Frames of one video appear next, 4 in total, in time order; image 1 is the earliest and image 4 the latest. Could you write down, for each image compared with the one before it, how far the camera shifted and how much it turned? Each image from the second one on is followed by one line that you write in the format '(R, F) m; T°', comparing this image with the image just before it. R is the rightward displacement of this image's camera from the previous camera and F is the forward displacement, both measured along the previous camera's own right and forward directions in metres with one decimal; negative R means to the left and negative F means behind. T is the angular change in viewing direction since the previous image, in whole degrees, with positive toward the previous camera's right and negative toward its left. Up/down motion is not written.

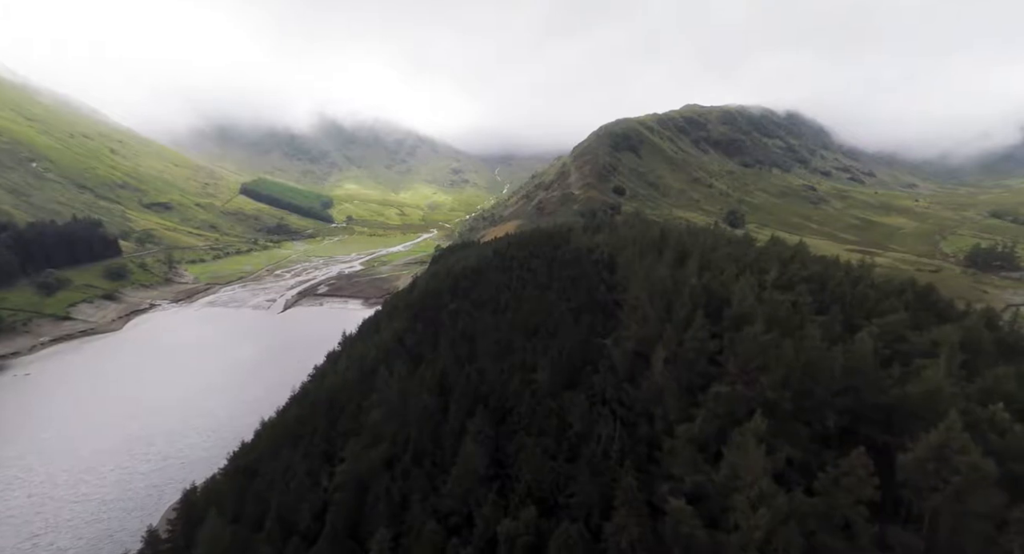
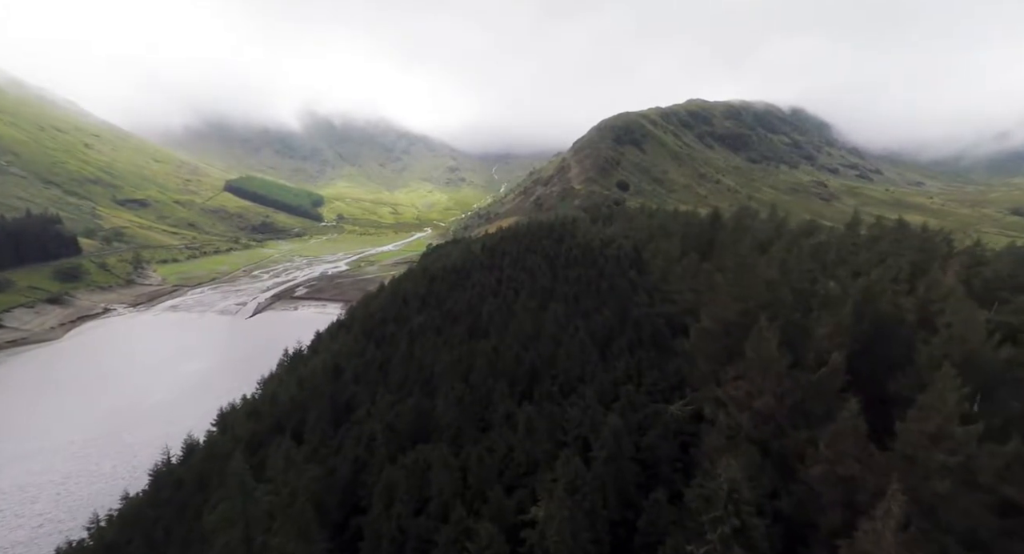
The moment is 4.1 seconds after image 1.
(+1.1, +21.4) m; 0°
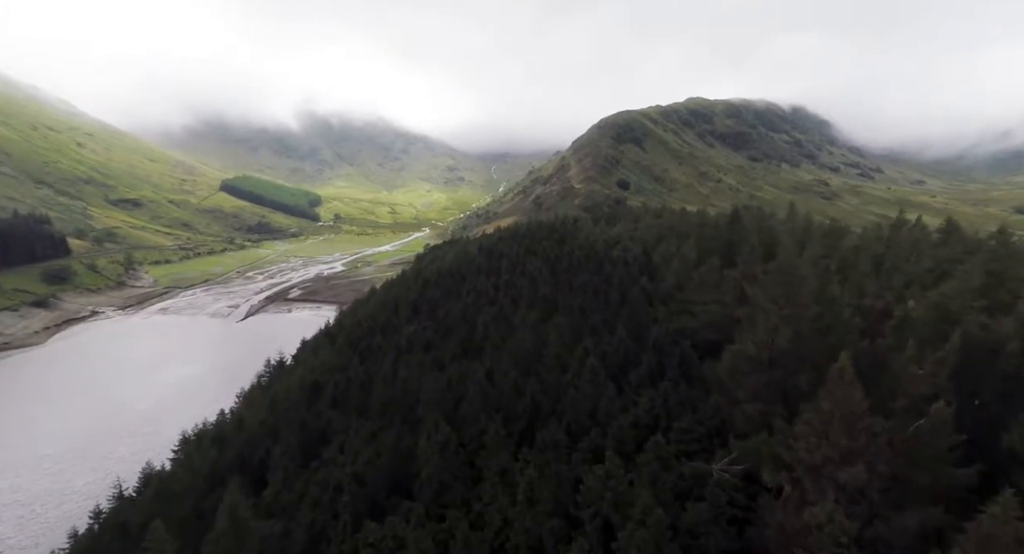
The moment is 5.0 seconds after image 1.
(+0.1, +4.9) m; 0°
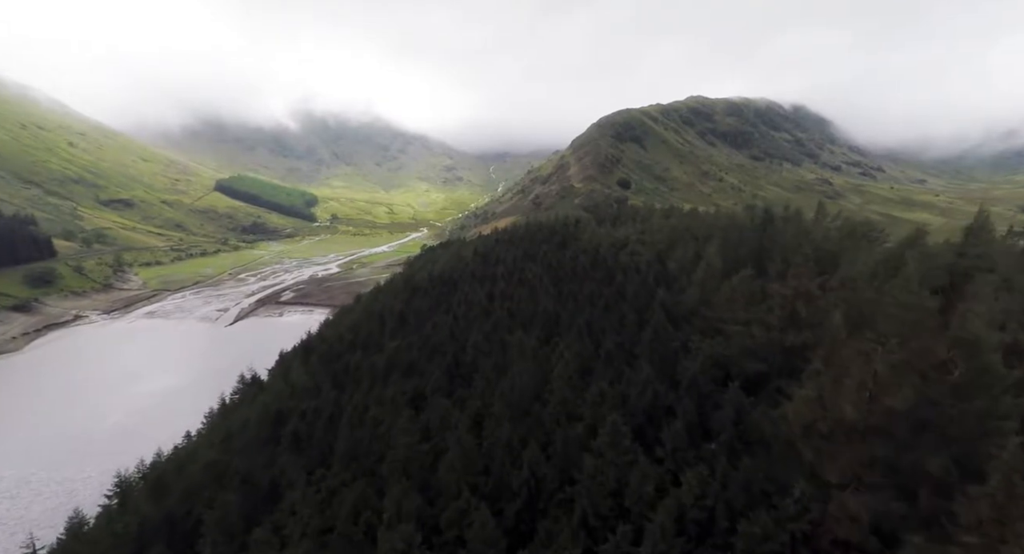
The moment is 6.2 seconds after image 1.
(+0.2, +6.1) m; 0°
